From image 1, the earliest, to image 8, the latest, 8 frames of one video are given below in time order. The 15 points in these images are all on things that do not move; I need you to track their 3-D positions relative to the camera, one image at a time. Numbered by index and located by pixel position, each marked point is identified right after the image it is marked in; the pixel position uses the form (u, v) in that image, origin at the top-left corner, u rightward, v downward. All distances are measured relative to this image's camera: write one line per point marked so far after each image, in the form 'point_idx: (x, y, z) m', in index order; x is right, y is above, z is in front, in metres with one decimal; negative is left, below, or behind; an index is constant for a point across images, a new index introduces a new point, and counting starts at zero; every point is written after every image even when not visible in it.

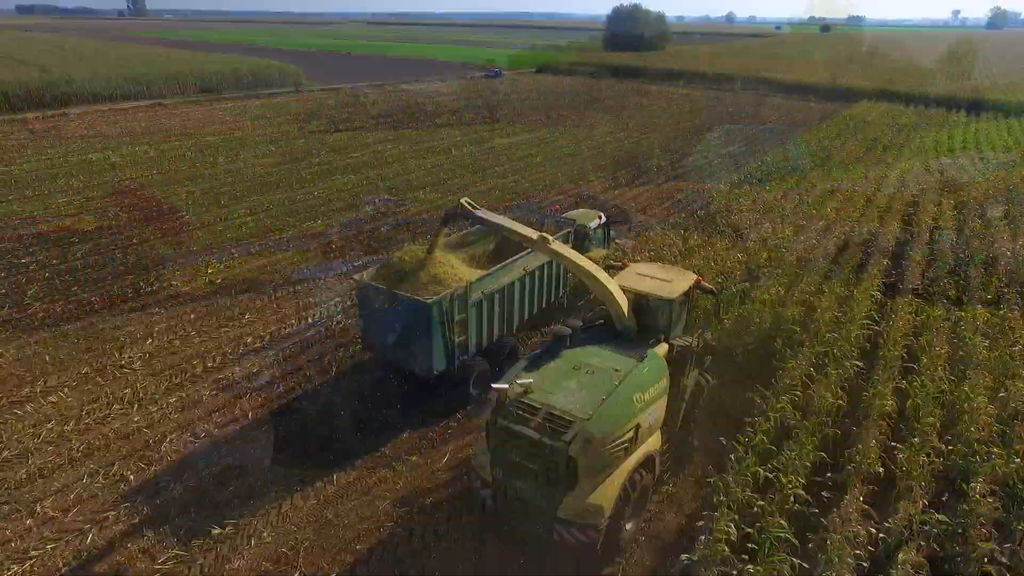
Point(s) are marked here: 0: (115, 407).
0: (-5.4, -1.6, +8.2) m
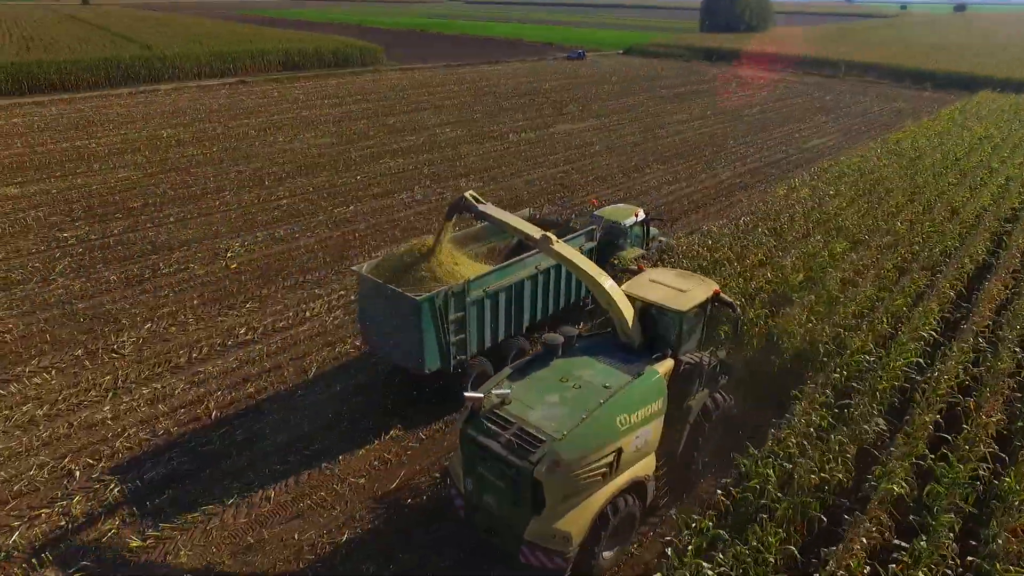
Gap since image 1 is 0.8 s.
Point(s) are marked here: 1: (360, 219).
0: (-5.7, -1.4, +8.2) m
1: (-3.7, +1.7, +14.8) m
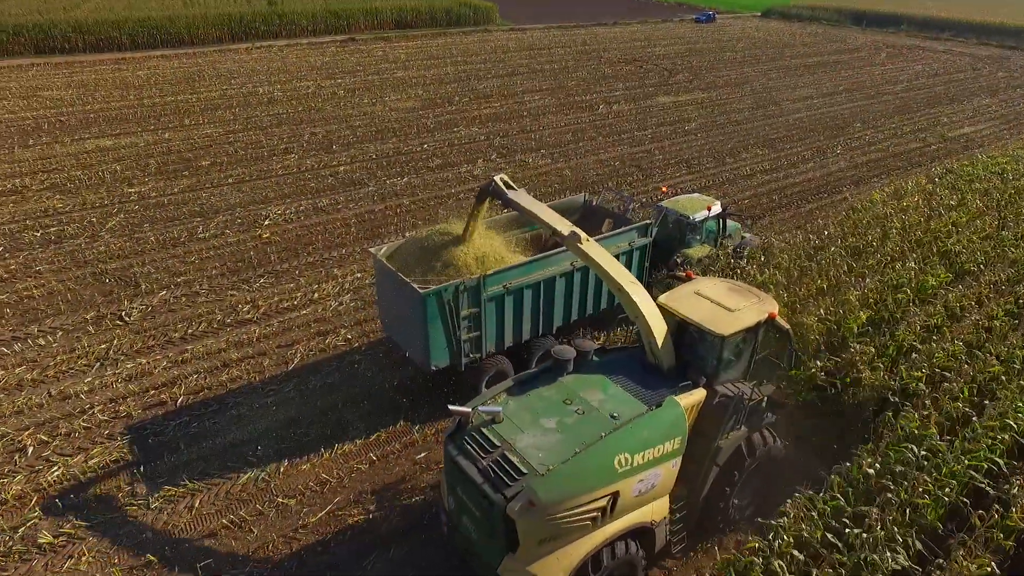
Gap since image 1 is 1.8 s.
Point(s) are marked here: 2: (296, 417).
0: (-5.8, -1.0, +8.3) m
1: (-2.4, +2.2, +14.2) m
2: (-2.6, -1.6, +7.4) m
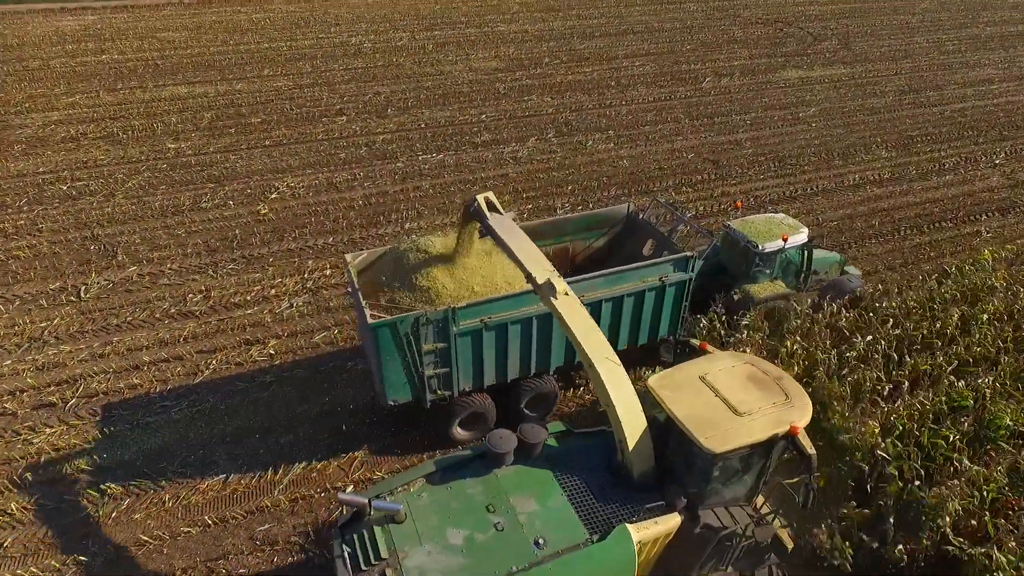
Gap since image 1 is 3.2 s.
0: (-6.6, -0.7, +8.1) m
1: (-1.6, +2.4, +12.9) m
2: (-3.7, -1.7, +6.6) m
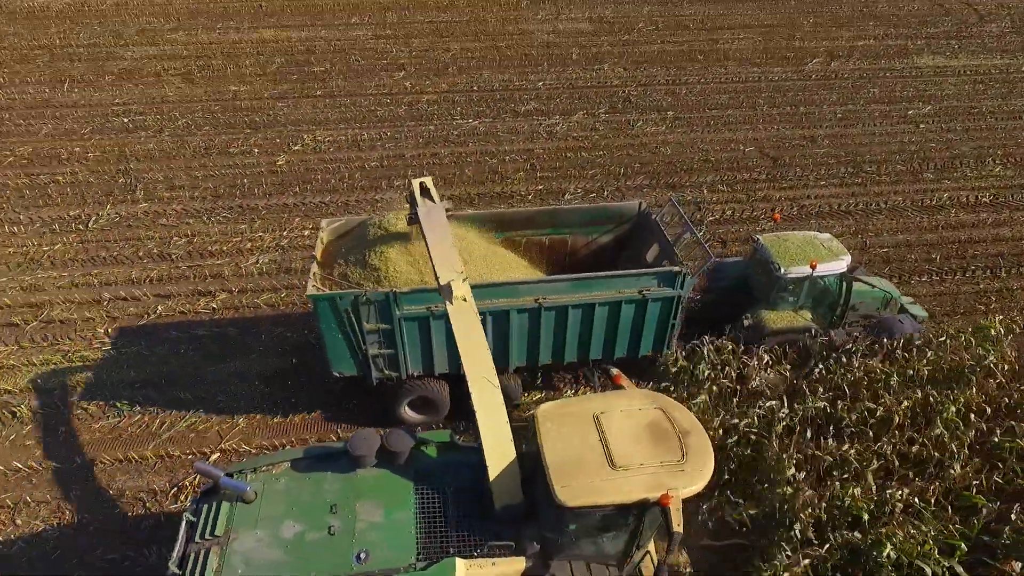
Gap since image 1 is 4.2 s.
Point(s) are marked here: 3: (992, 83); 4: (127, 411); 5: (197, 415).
0: (-7.2, +0.4, +9.0) m
1: (-1.0, +3.0, +12.4) m
2: (-4.9, -1.1, +7.1) m
3: (+12.3, +5.2, +15.7) m
4: (-4.2, -1.4, +6.8) m
5: (-3.5, -1.4, +6.8) m
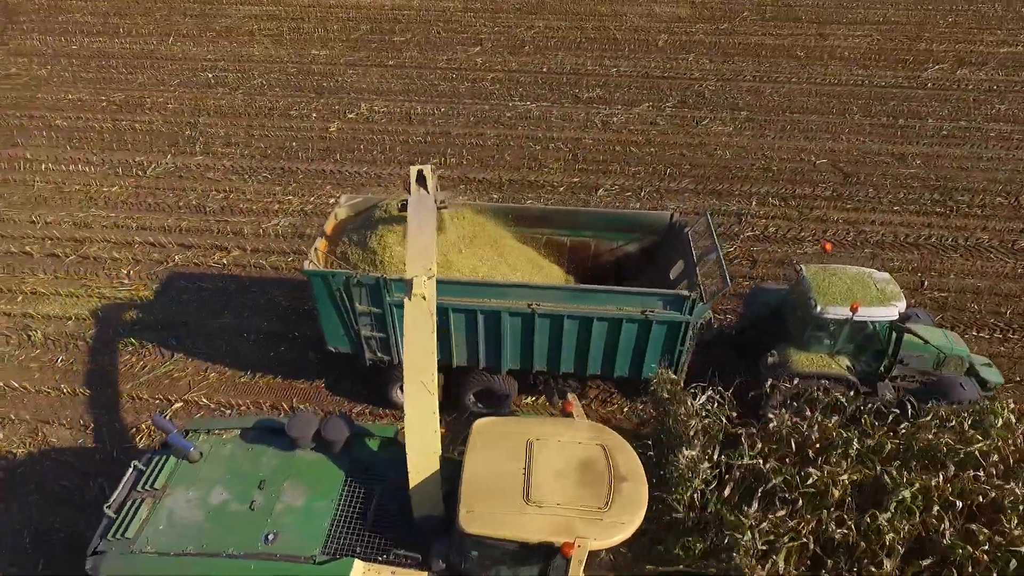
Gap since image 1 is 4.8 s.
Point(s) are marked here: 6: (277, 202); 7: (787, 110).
0: (-7.0, +1.5, +9.9) m
1: (0.0, +3.3, +12.1) m
2: (-5.2, -0.4, +7.7) m
3: (+13.9, +3.8, +13.1) m
4: (-4.7, -0.7, +7.3) m
5: (-3.9, -0.9, +7.2) m
6: (-3.7, +1.4, +9.8) m
7: (+5.7, +3.7, +12.6) m
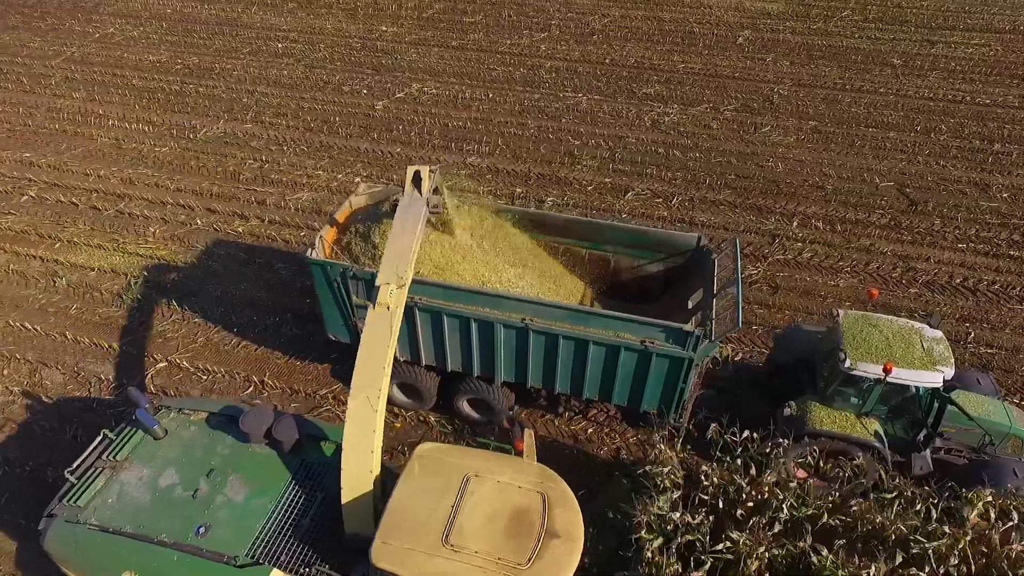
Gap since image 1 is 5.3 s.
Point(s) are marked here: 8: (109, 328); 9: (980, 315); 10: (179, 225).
0: (-6.5, +2.3, +10.6) m
1: (+0.9, +3.3, +11.8) m
2: (-5.3, +0.2, +8.2) m
3: (+14.7, +2.3, +10.8) m
4: (-4.8, -0.2, +7.7) m
5: (-4.1, -0.4, +7.6) m
6: (-3.3, +1.8, +10.0) m
7: (+6.6, +3.1, +11.5) m
8: (-4.8, -0.5, +7.4) m
9: (+5.8, -0.3, +7.6) m
10: (-4.9, +0.9, +9.0) m
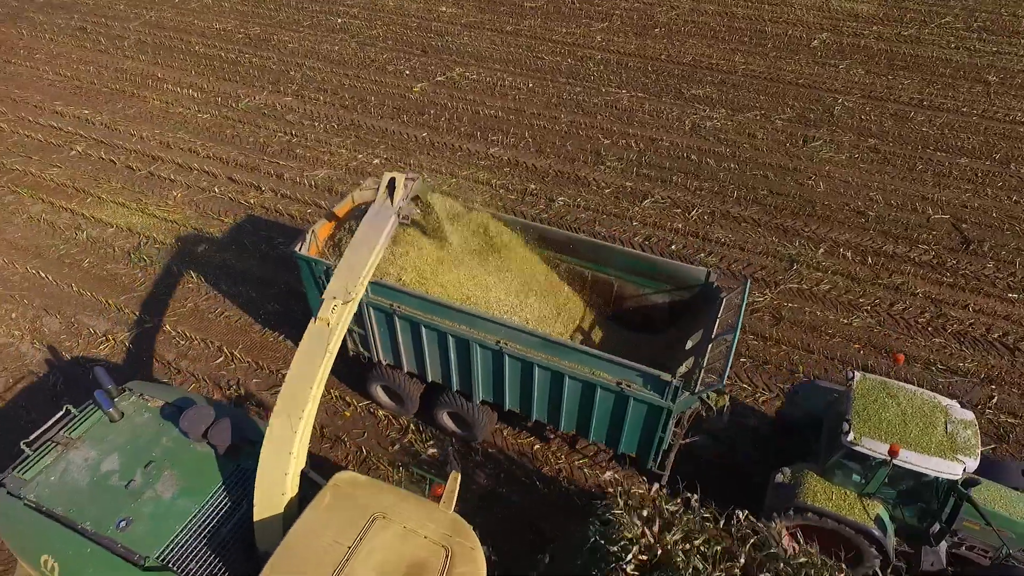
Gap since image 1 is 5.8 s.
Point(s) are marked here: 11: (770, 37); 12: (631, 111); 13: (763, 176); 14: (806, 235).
0: (-6.0, +3.1, +11.1) m
1: (+1.5, +3.3, +11.3) m
2: (-5.4, +0.8, +8.6) m
3: (+15.0, +0.7, +8.7) m
4: (-5.0, +0.3, +8.1) m
5: (-4.3, 0.0, +7.9) m
6: (-3.0, +2.2, +10.1) m
7: (+7.1, +2.4, +10.3) m
8: (-5.1, 0.0, +7.8) m
9: (+5.5, -1.0, +6.7) m
10: (-4.7, +1.5, +9.3) m
11: (+6.0, +5.8, +14.1) m
12: (+2.2, +3.2, +11.3) m
13: (+3.9, +1.8, +9.7) m
14: (+4.1, +0.7, +8.6) m
